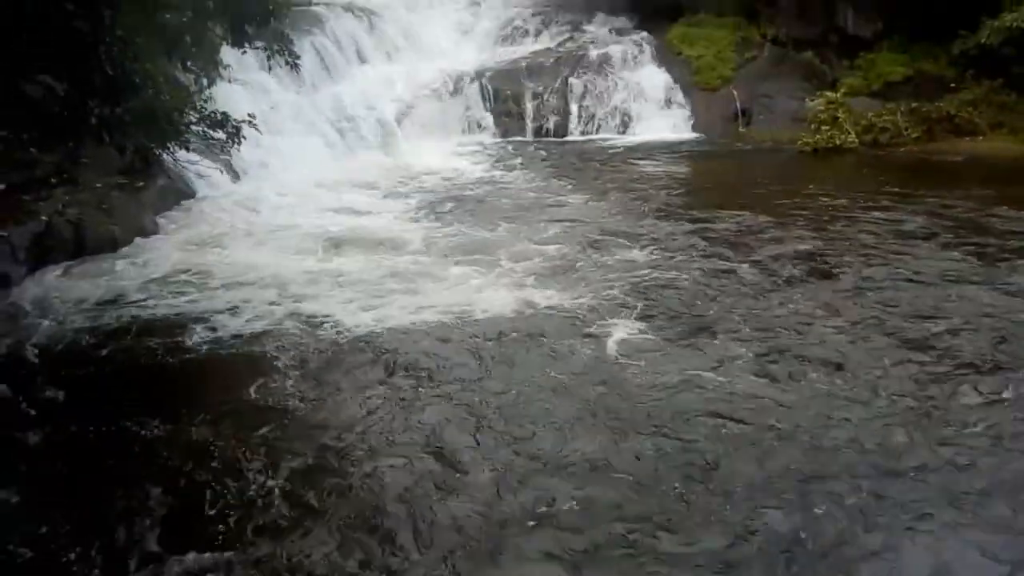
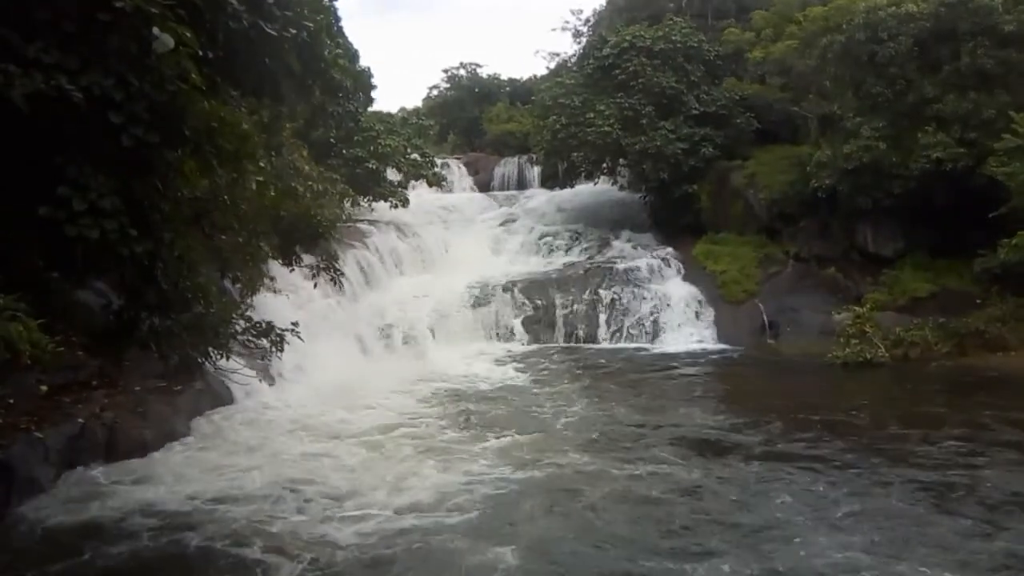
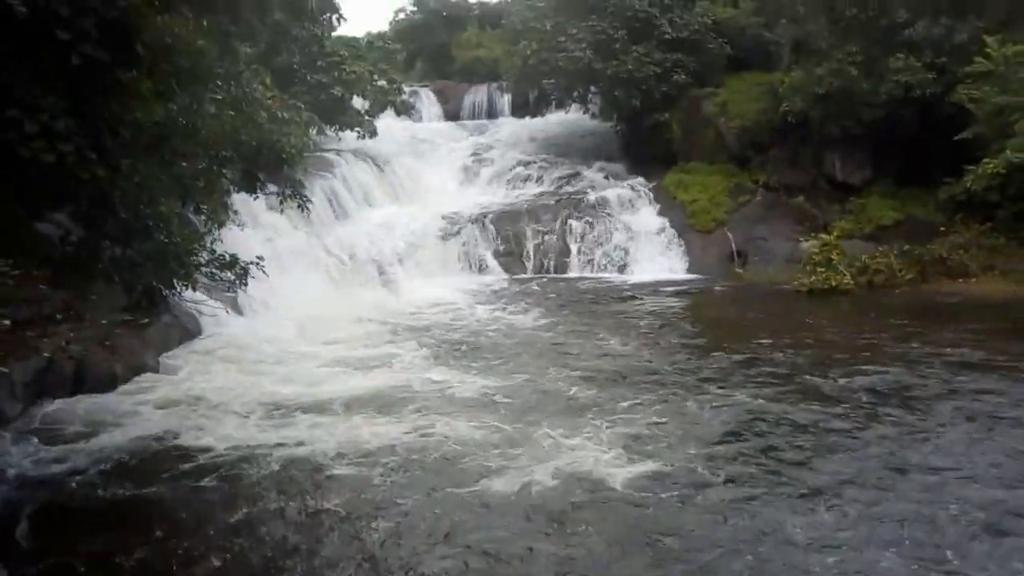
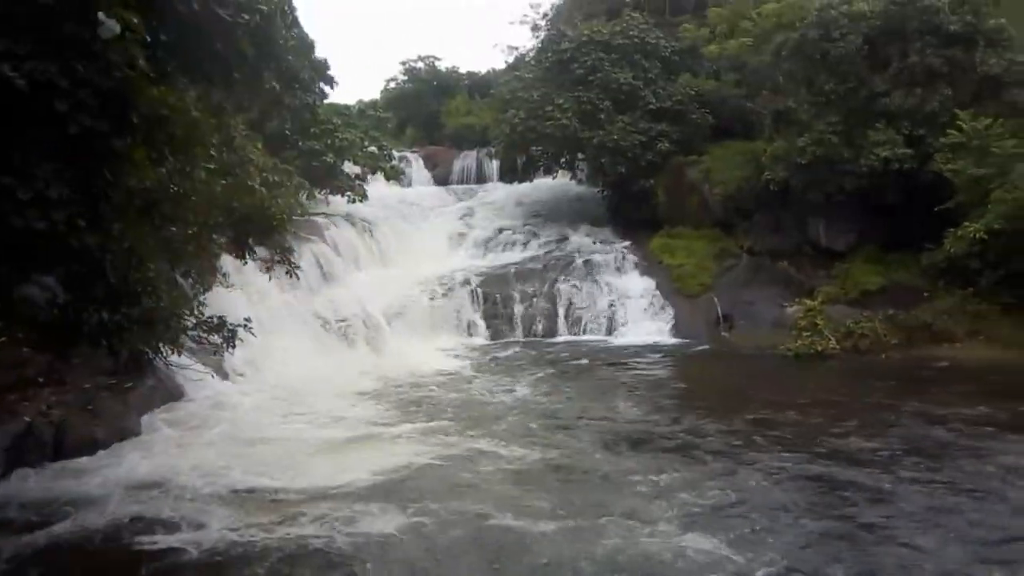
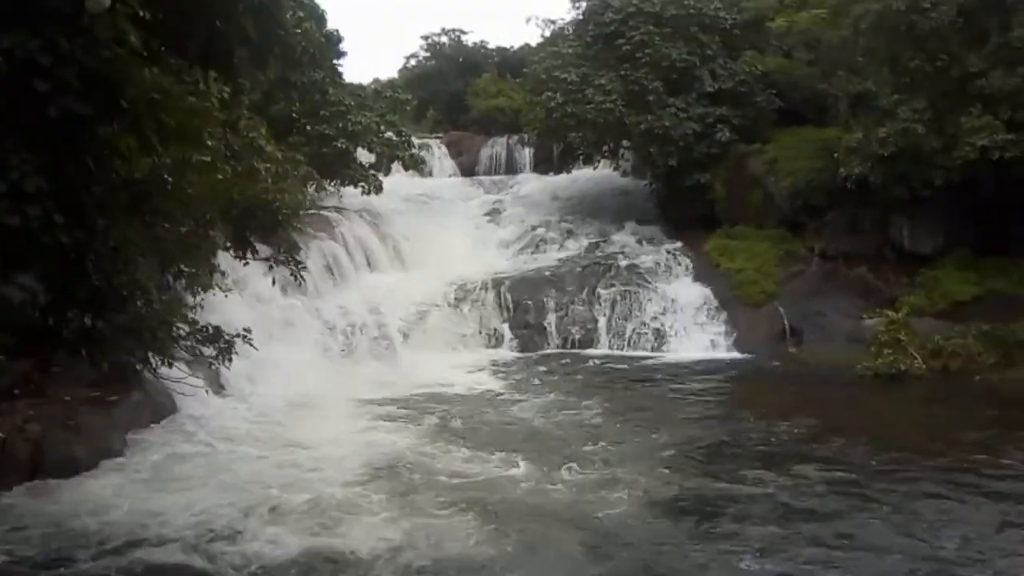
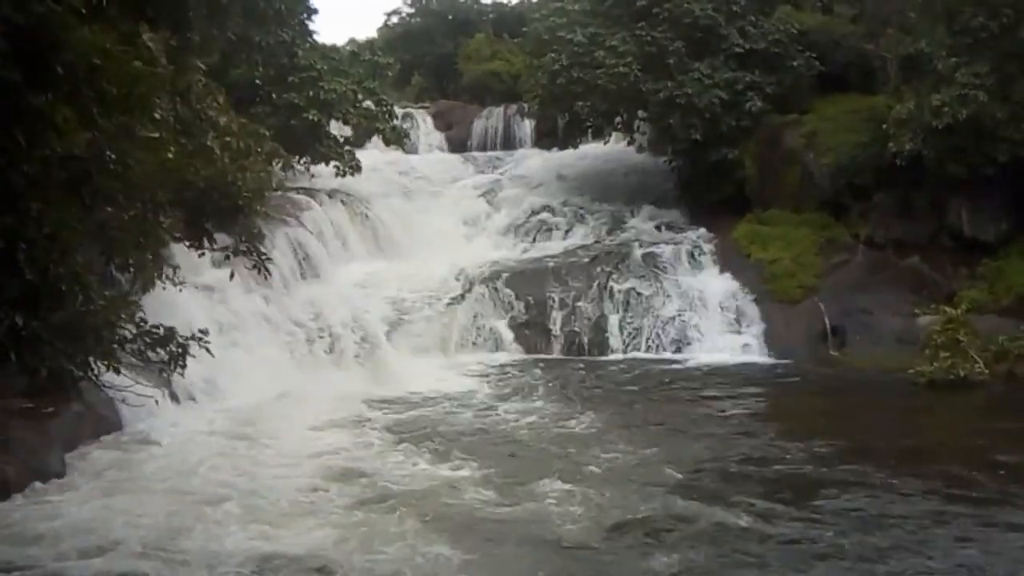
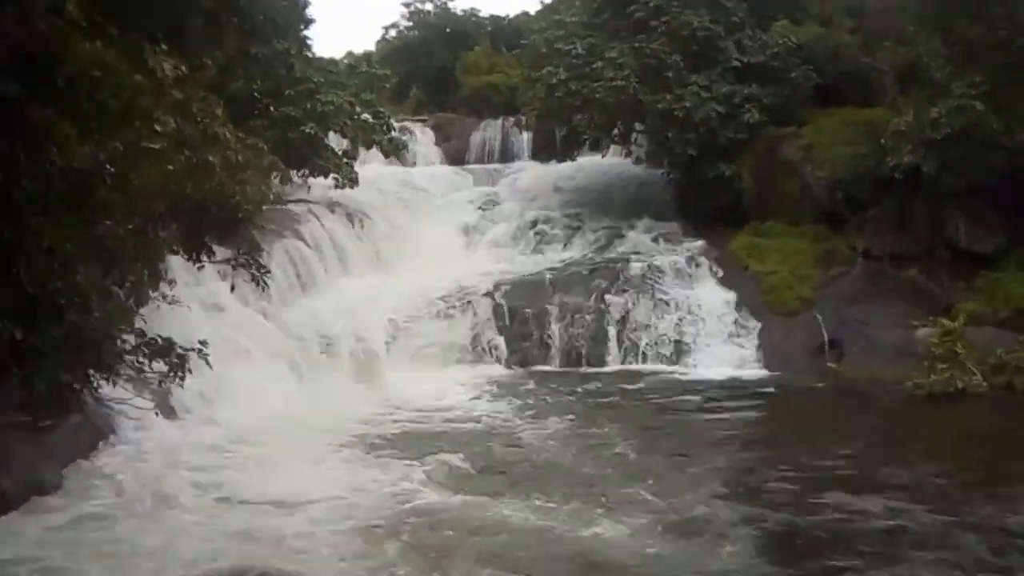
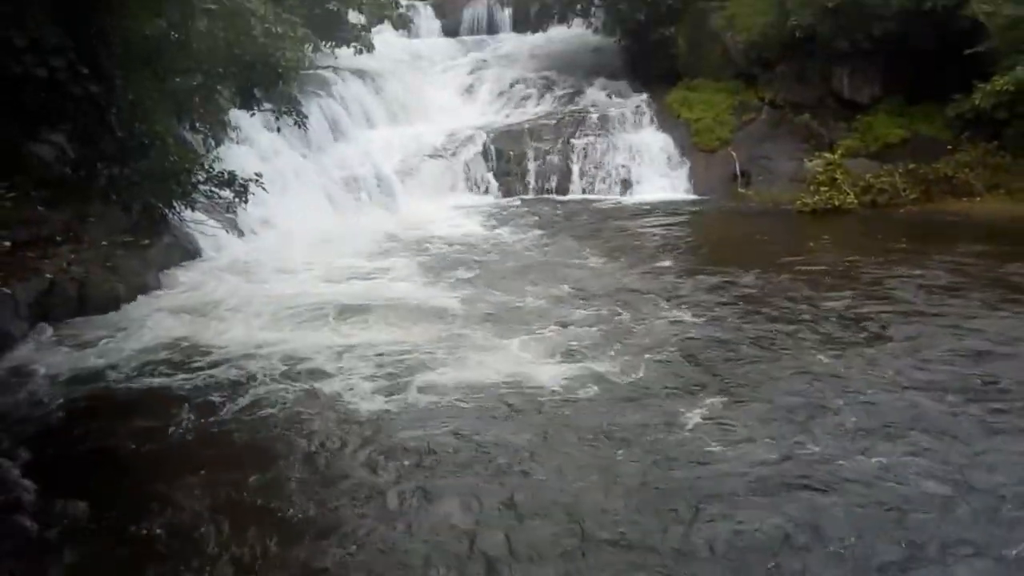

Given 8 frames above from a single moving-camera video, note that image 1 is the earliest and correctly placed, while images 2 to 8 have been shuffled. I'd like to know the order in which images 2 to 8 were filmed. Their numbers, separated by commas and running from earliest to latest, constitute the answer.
8, 3, 4, 2, 6, 5, 7
